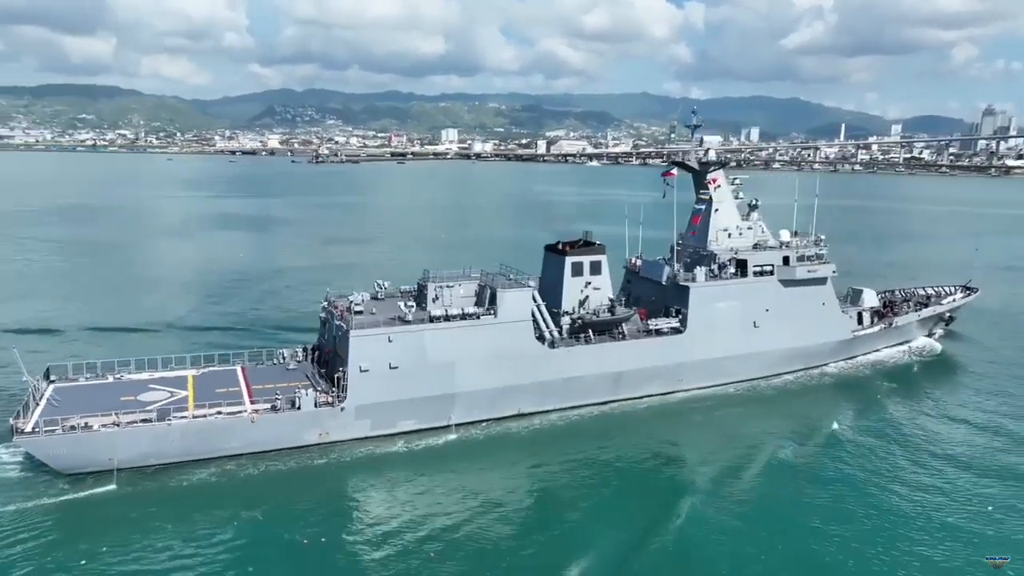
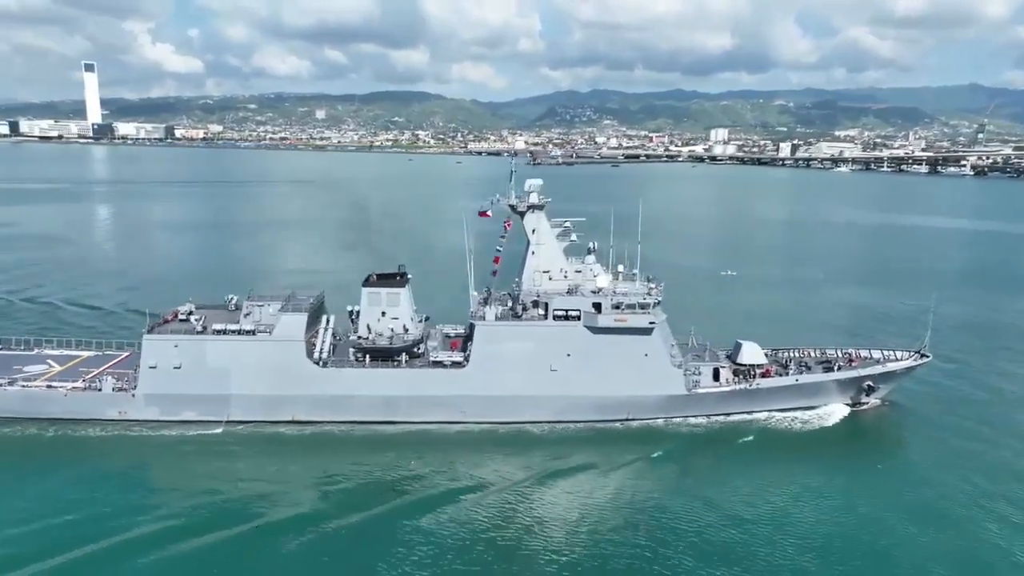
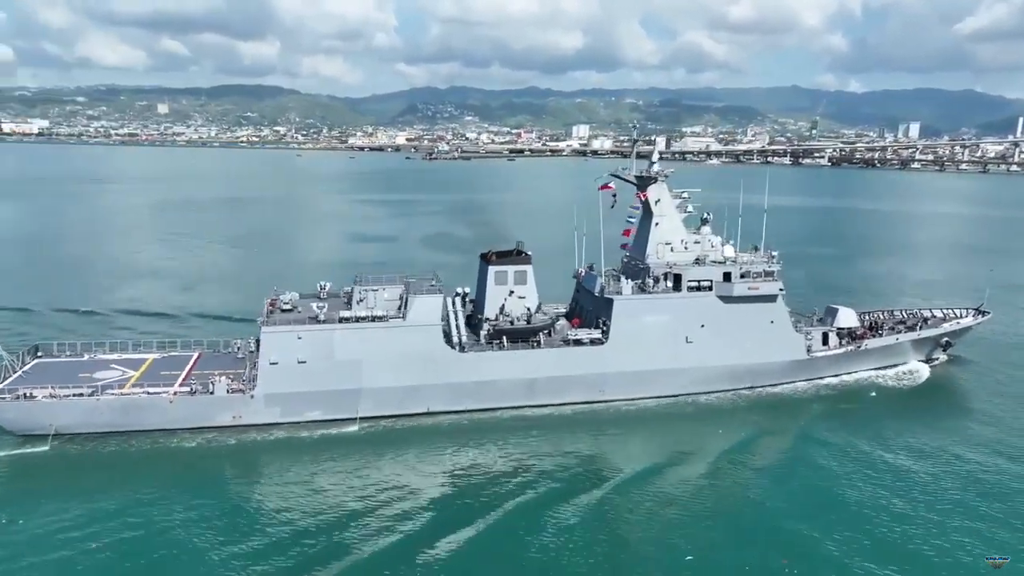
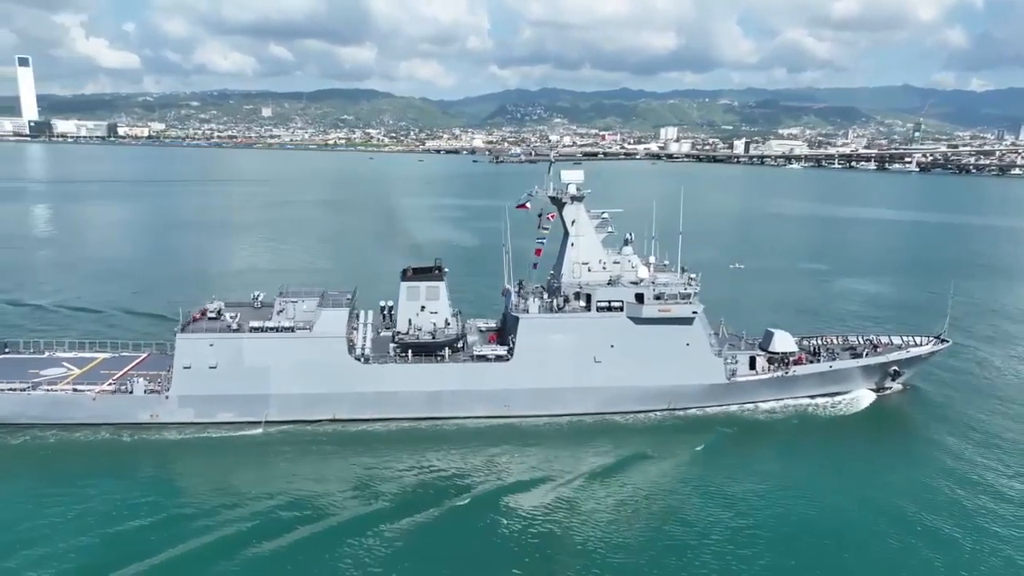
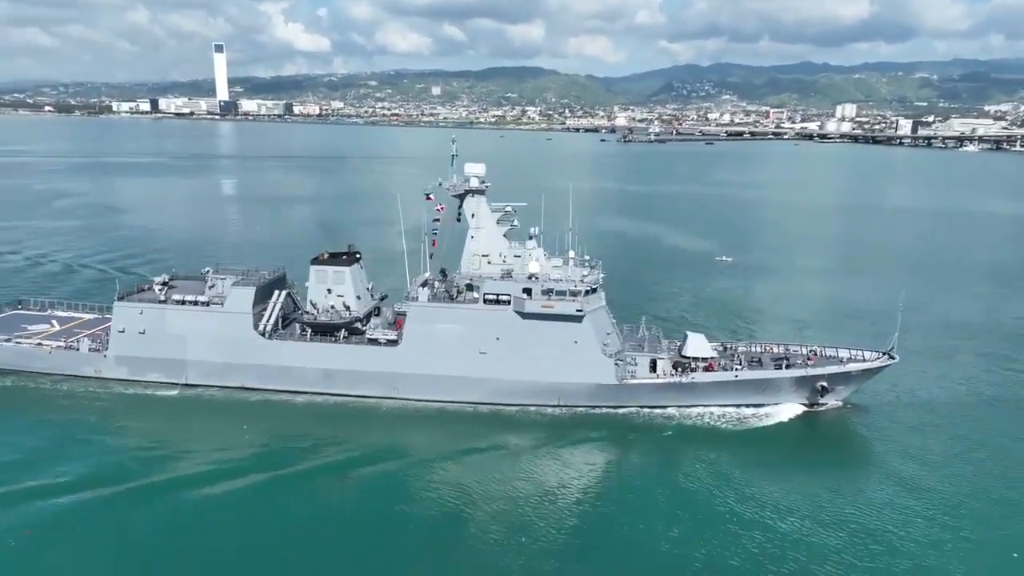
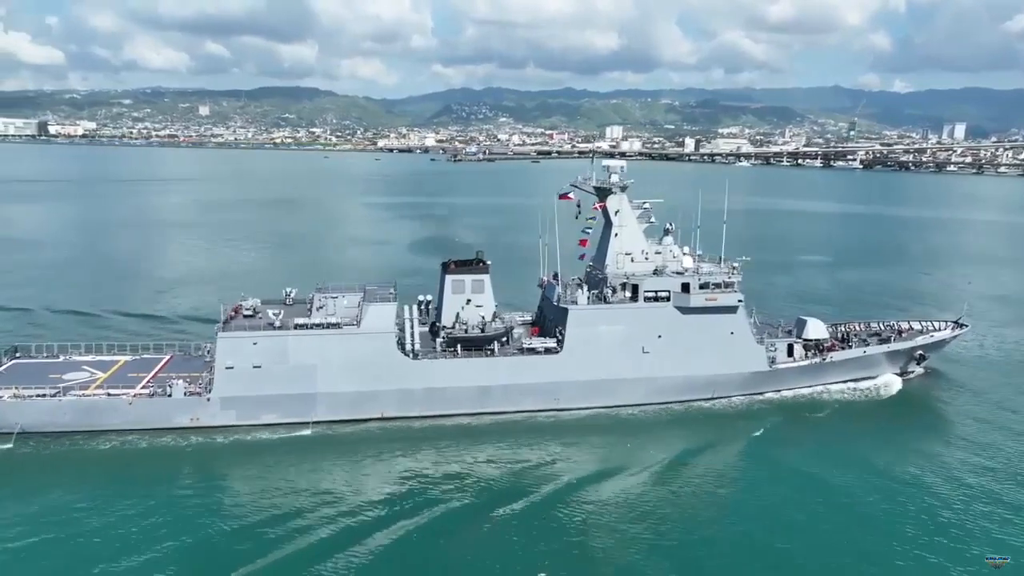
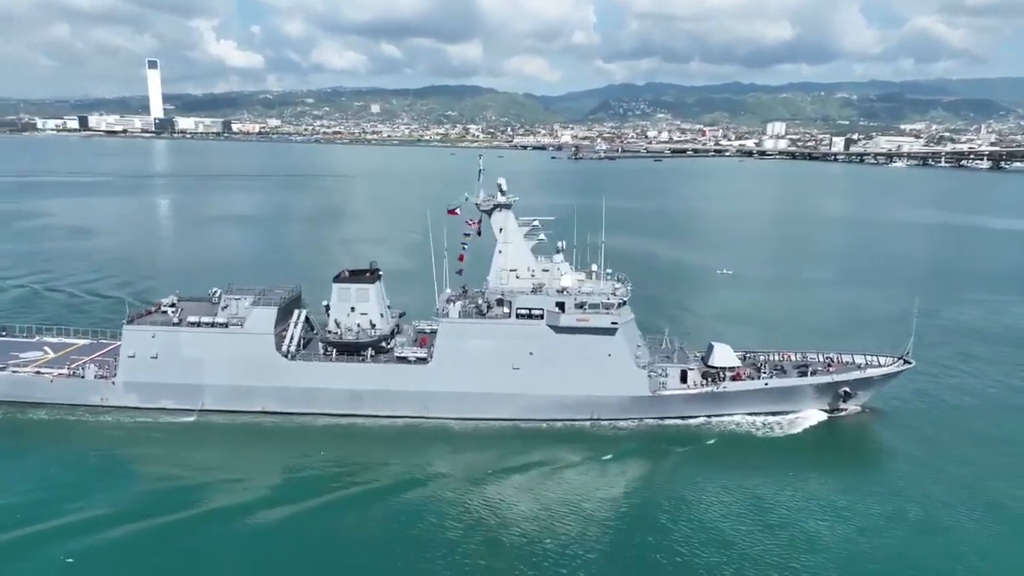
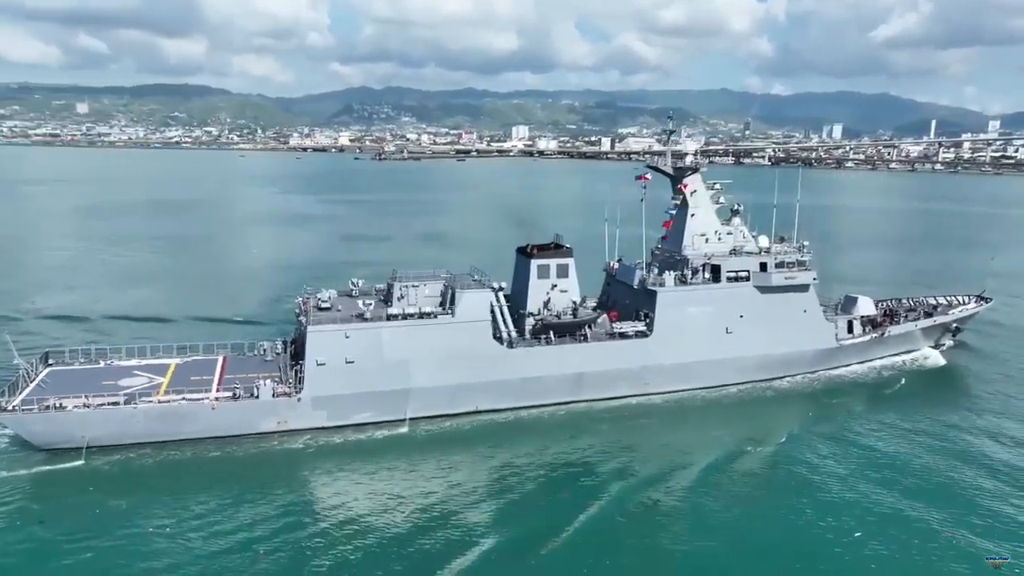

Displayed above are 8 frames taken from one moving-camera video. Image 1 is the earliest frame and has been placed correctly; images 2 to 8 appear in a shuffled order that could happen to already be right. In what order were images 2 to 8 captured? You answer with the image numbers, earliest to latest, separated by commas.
8, 3, 6, 4, 2, 7, 5
